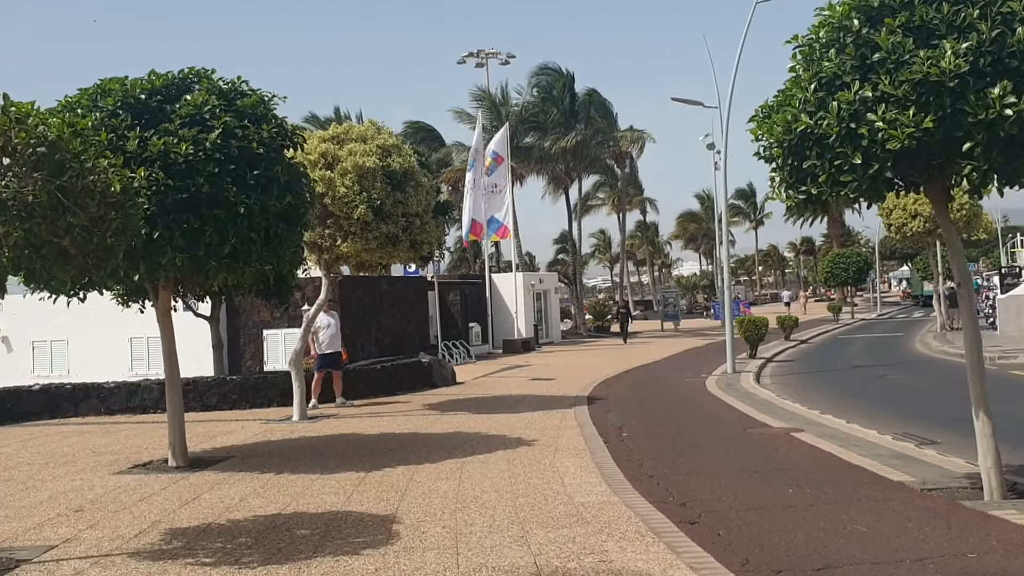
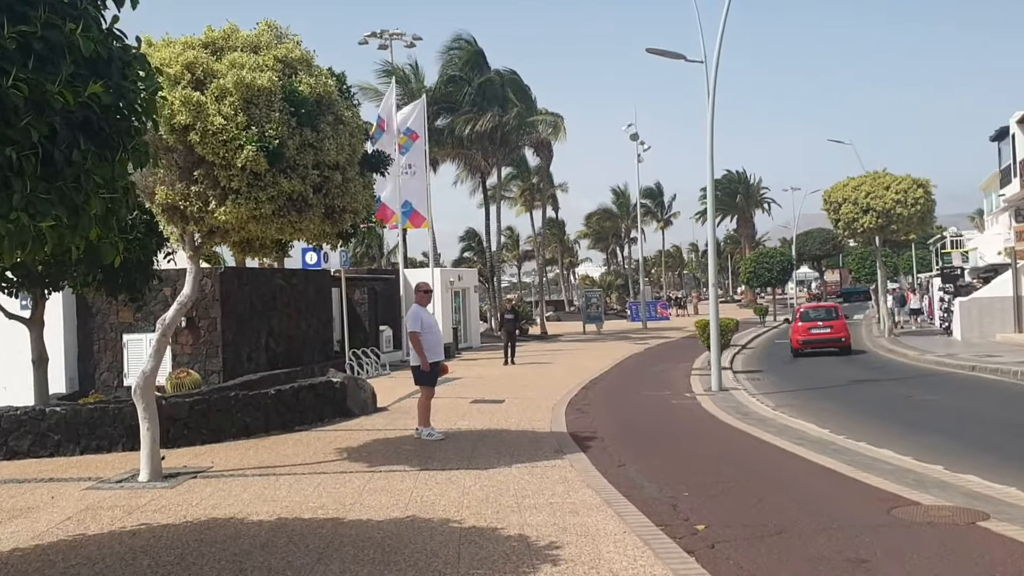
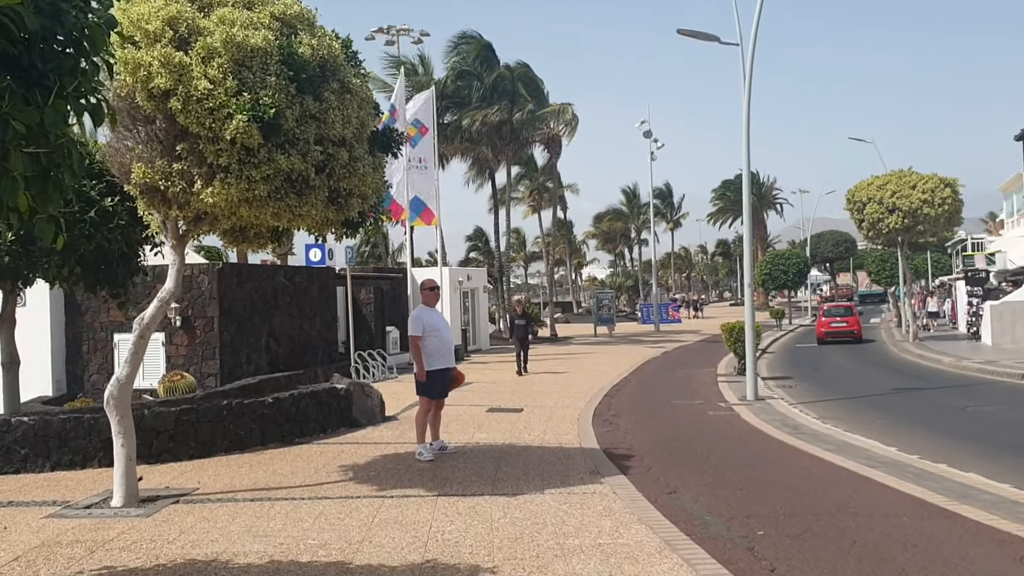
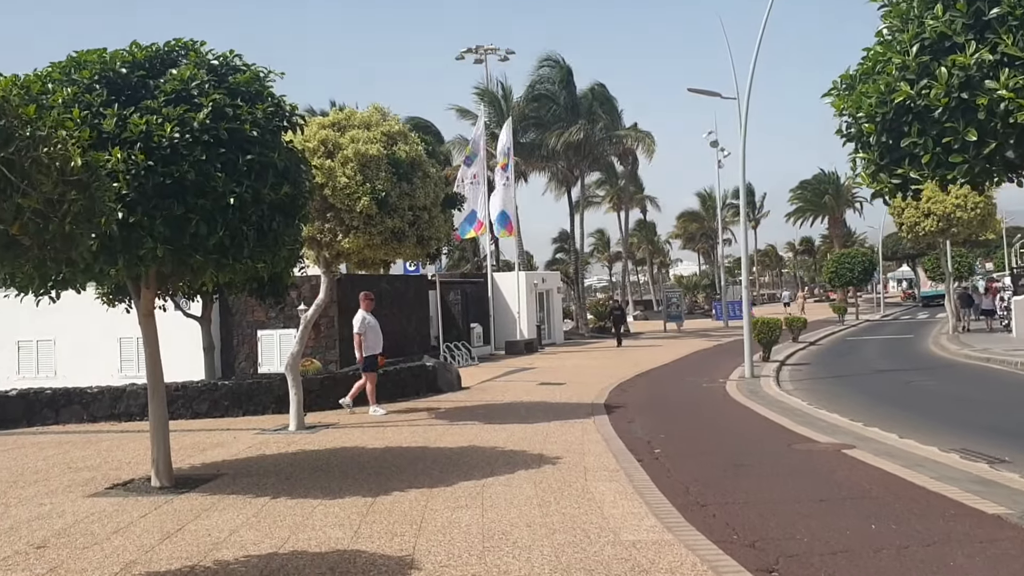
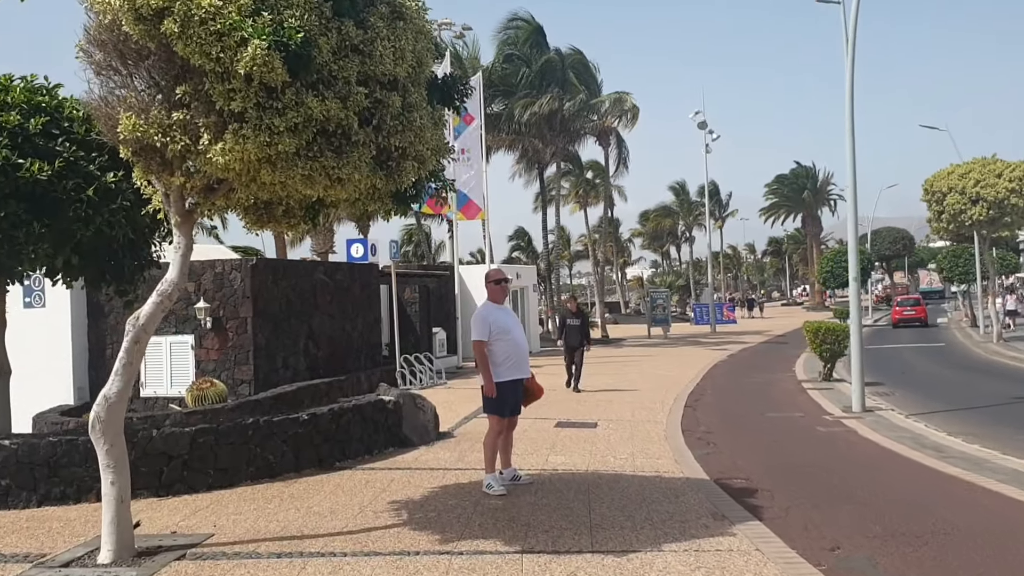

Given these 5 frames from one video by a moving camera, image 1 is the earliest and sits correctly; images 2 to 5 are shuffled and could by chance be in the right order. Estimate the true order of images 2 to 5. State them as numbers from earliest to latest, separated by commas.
4, 2, 3, 5
